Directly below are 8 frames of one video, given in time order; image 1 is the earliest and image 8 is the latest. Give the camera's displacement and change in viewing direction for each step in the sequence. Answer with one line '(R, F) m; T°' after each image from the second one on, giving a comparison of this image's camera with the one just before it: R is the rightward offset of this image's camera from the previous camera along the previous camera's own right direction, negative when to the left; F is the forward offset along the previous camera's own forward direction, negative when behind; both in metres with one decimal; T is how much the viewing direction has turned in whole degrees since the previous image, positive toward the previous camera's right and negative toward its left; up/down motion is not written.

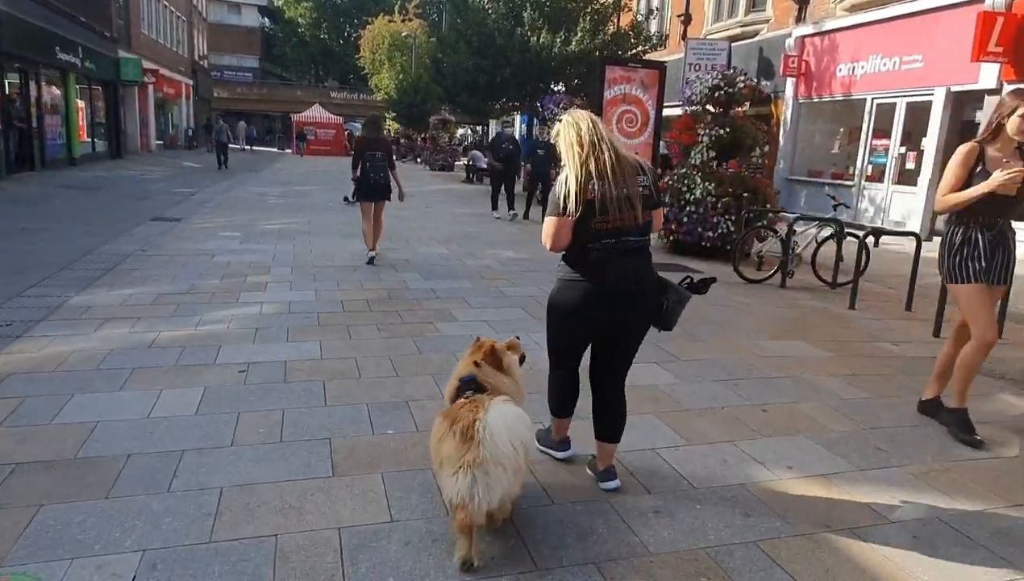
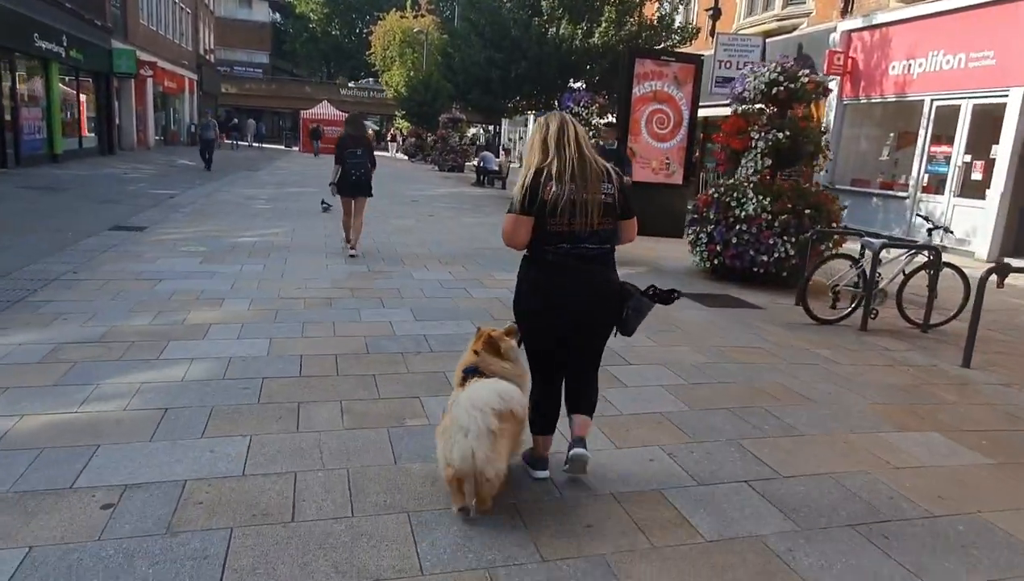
(-0.1, +1.8) m; -1°
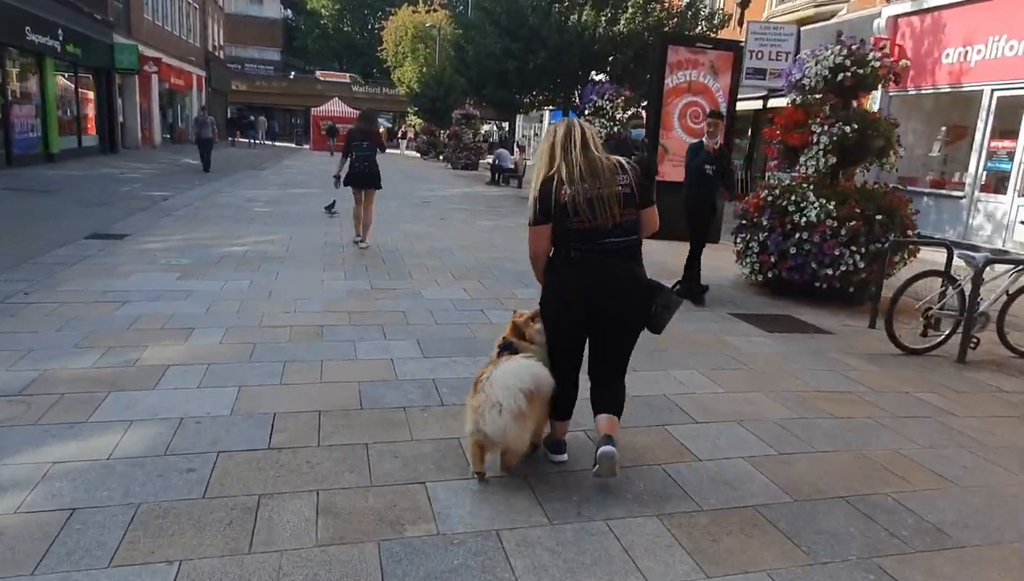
(-0.1, +1.2) m; -1°
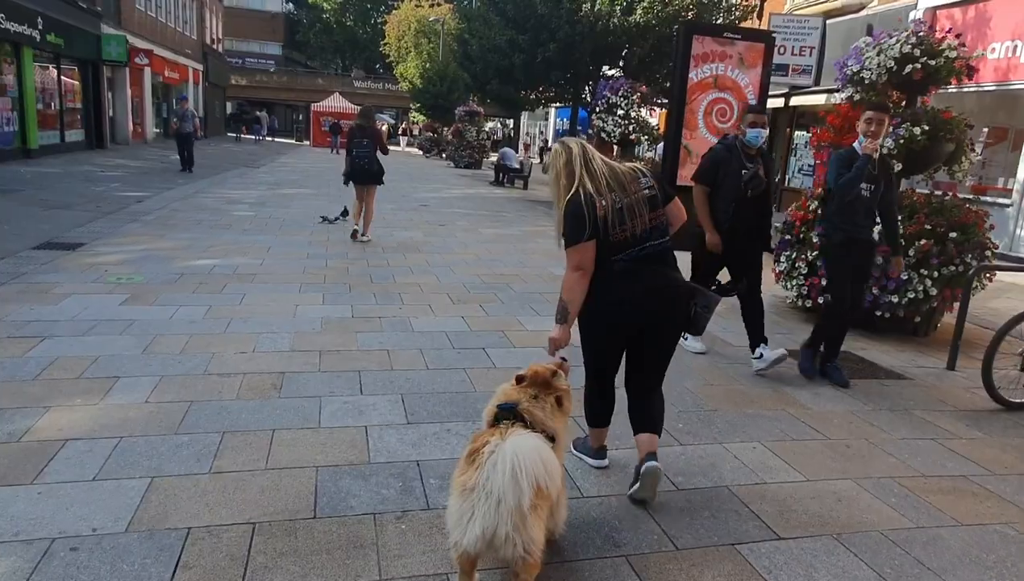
(0.0, +1.2) m; 0°
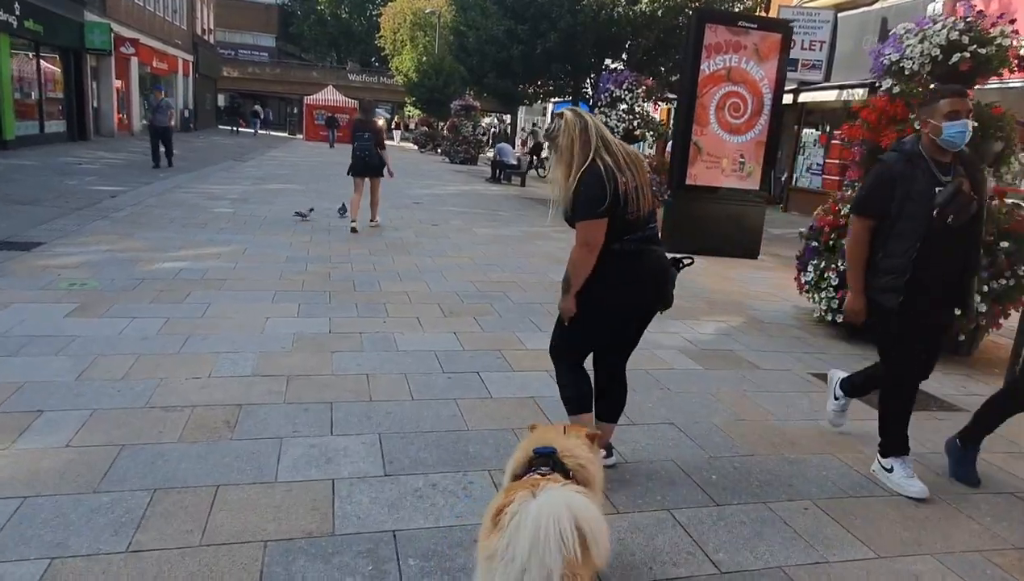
(0.0, +0.7) m; 0°
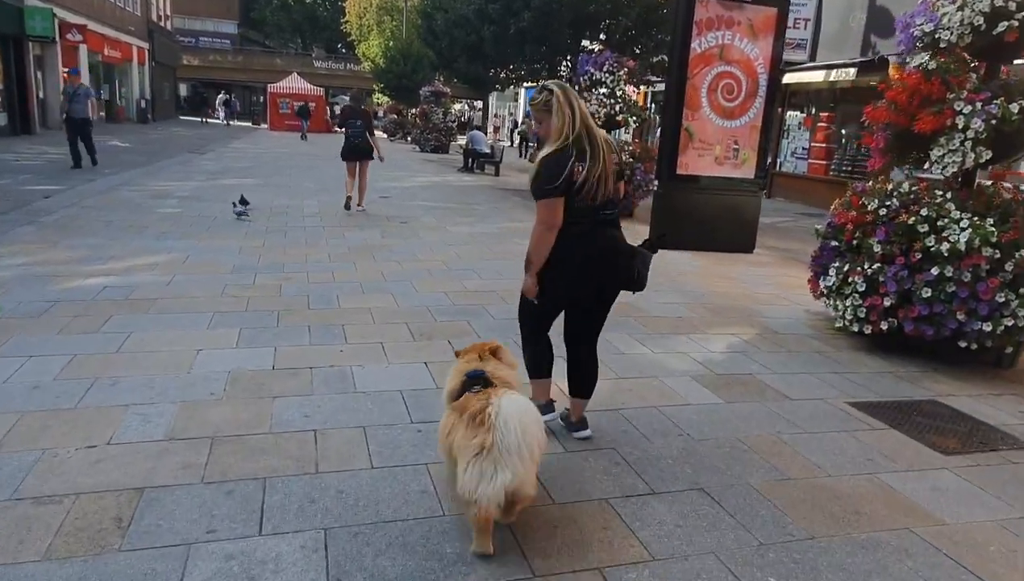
(0.0, +0.9) m; +2°
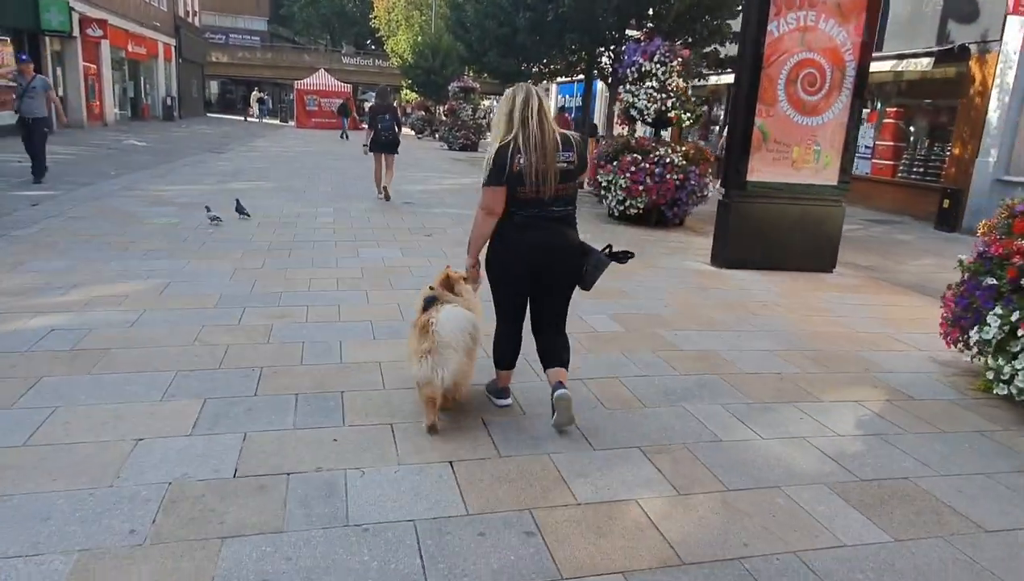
(-0.2, +1.4) m; -2°
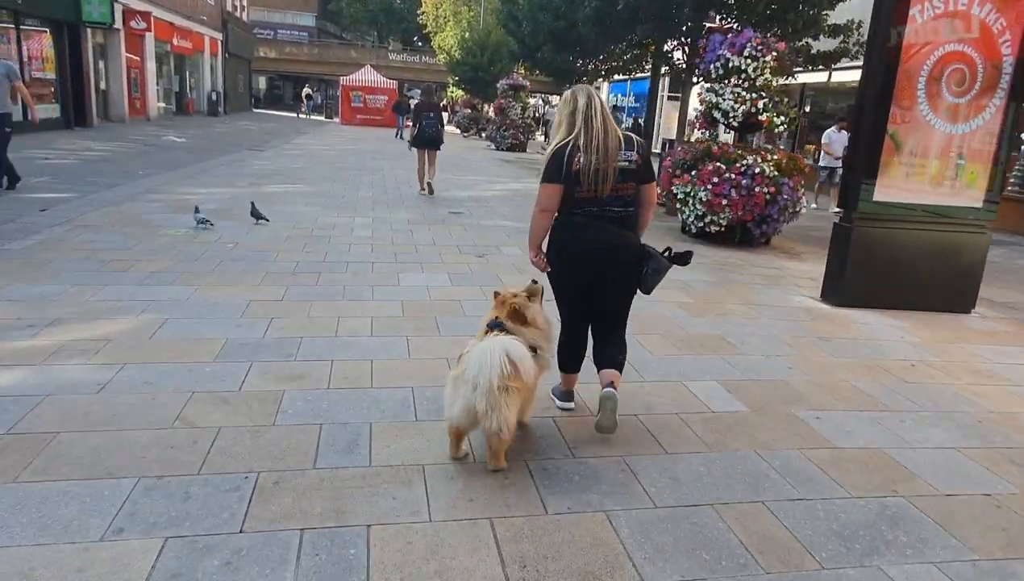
(-0.3, +1.4) m; -3°
